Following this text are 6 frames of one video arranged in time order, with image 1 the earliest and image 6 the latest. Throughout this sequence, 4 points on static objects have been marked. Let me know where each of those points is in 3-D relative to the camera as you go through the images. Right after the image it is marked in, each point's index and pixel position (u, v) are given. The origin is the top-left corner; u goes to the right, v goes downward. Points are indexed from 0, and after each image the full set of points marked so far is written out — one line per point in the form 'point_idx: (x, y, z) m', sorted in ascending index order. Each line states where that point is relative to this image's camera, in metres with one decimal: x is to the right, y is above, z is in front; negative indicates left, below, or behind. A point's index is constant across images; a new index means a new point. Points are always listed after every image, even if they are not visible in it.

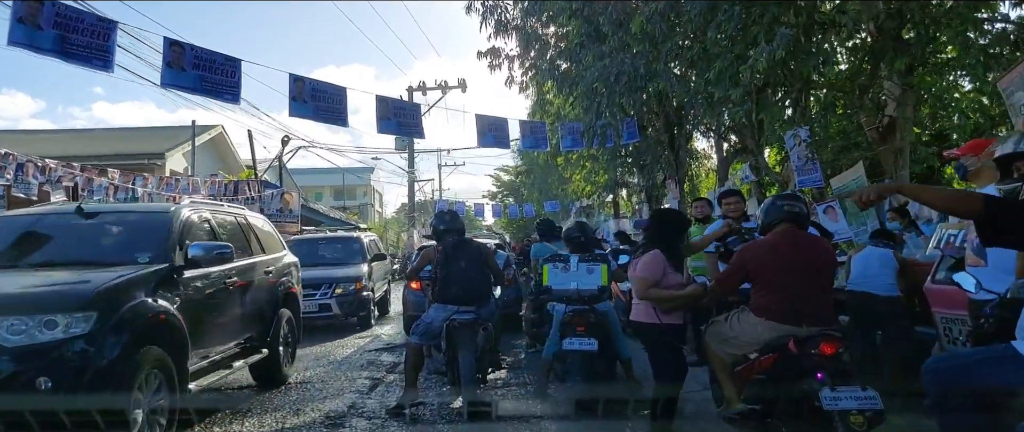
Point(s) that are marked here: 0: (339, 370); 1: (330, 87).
0: (-1.8, -1.6, +7.9) m
1: (-2.4, +1.7, +9.8) m
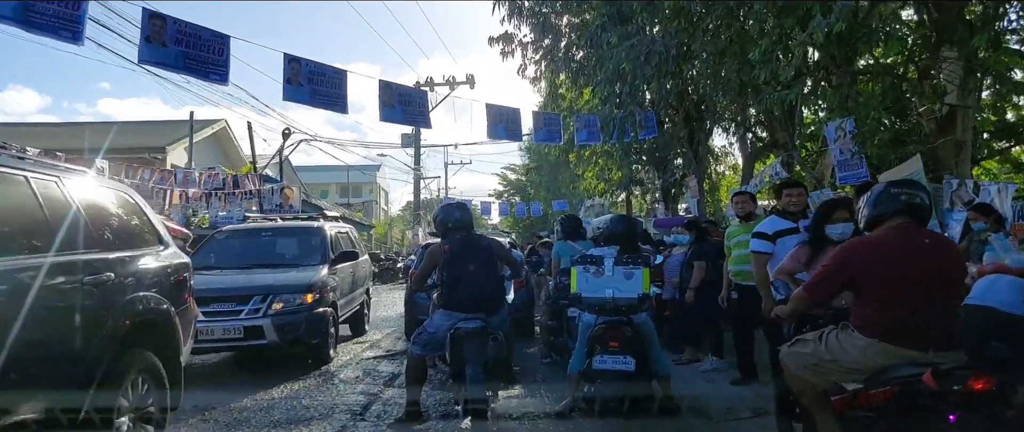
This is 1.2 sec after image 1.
0: (-1.7, -1.5, +7.0) m
1: (-2.2, +1.7, +9.0) m
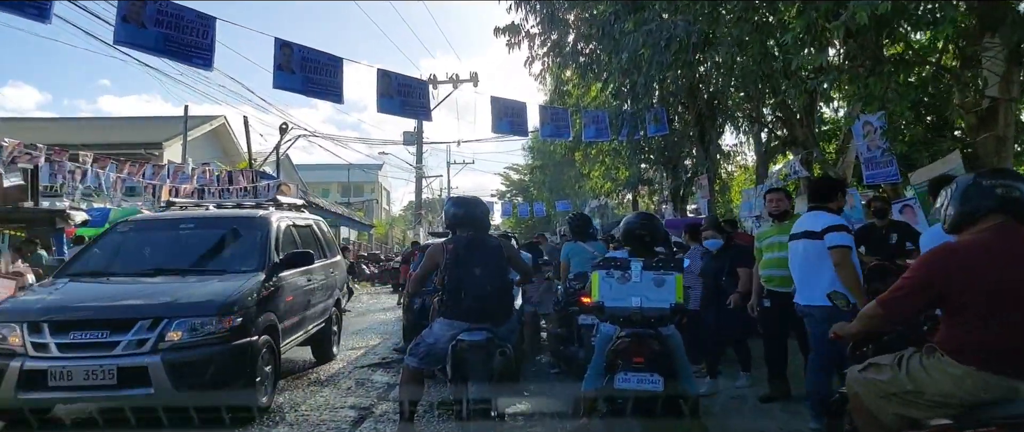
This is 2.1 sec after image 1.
0: (-1.6, -1.5, +6.4) m
1: (-2.1, +1.8, +8.4) m
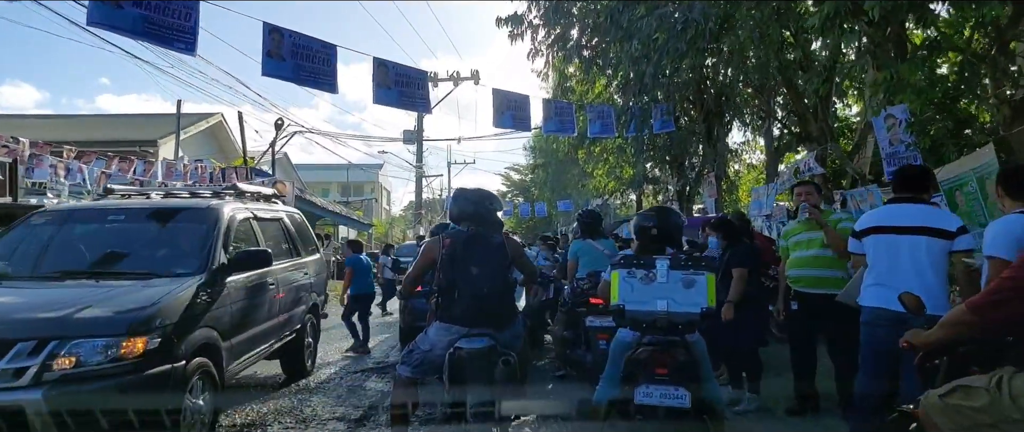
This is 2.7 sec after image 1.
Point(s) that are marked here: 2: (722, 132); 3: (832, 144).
0: (-1.6, -1.5, +6.0) m
1: (-2.1, +1.8, +7.9) m
2: (+4.1, +1.6, +14.9) m
3: (+4.4, +1.0, +10.5) m
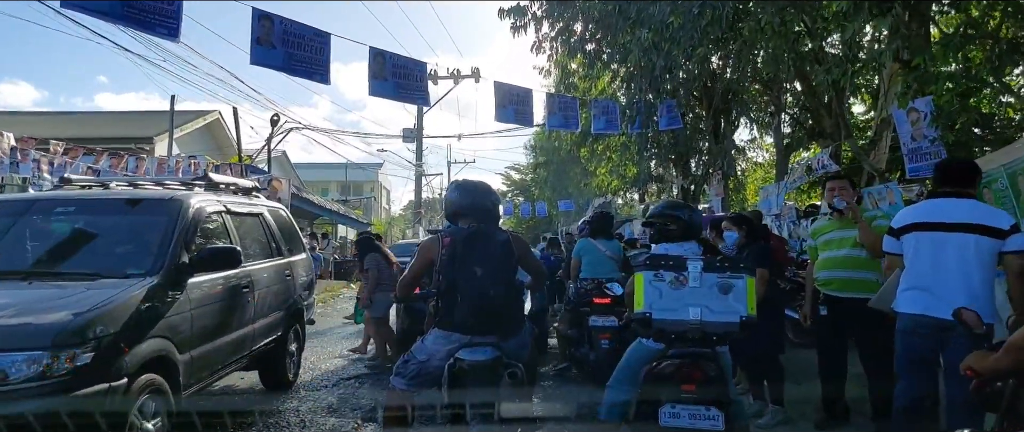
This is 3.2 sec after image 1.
0: (-1.6, -1.4, +5.6) m
1: (-2.0, +1.9, +7.5) m
2: (+4.1, +1.7, +14.5) m
3: (+4.5, +1.0, +10.1) m
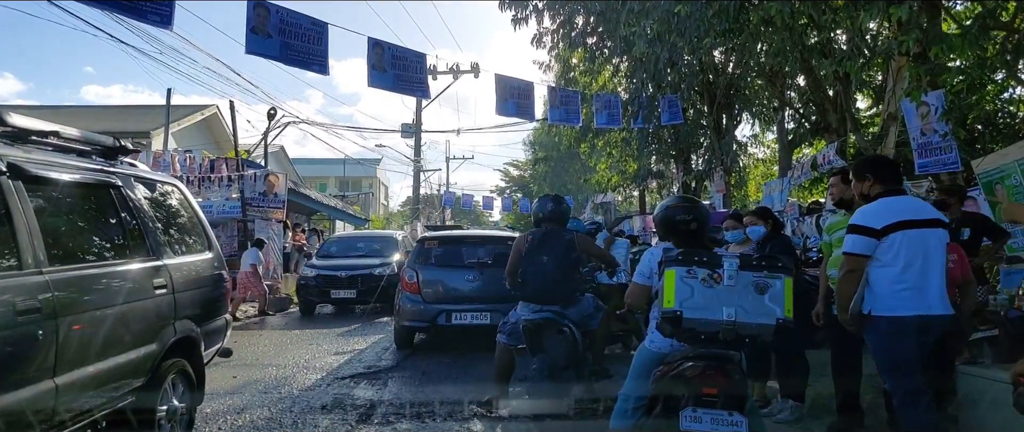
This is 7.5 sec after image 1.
0: (-1.6, -1.4, +5.4) m
1: (-2.0, +1.9, +7.3) m
2: (+4.1, +1.7, +14.3) m
3: (+4.5, +1.0, +9.9) m
